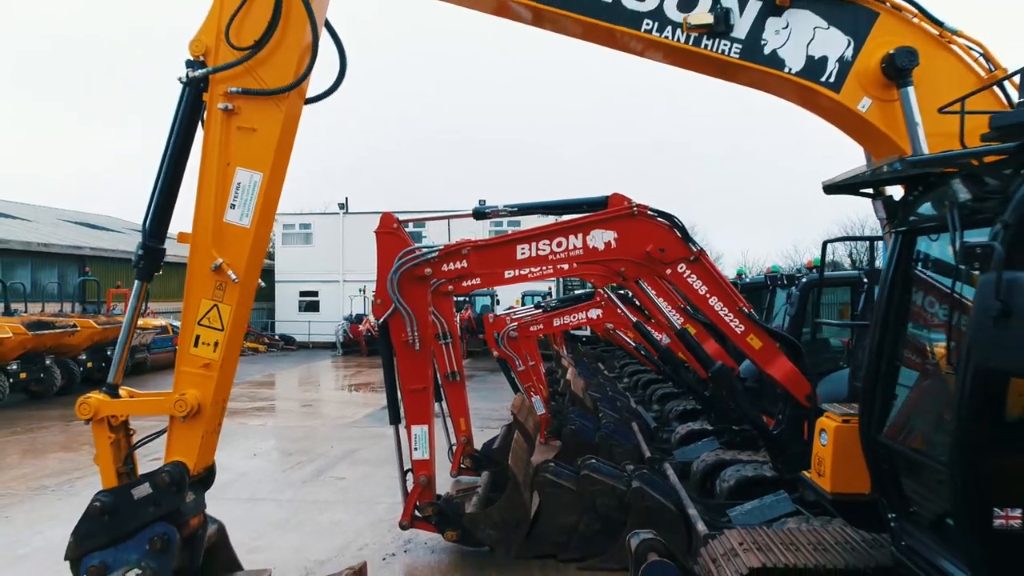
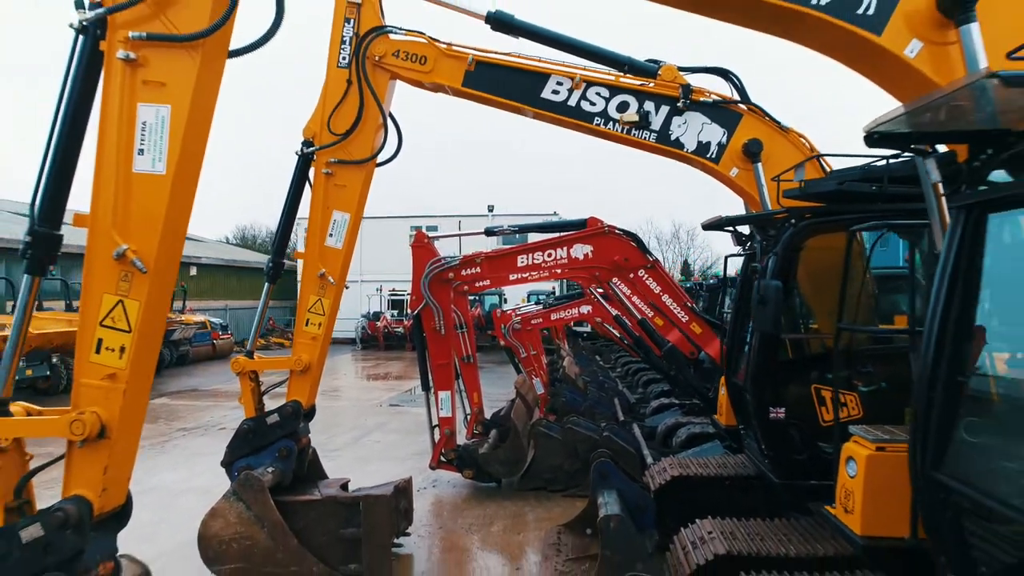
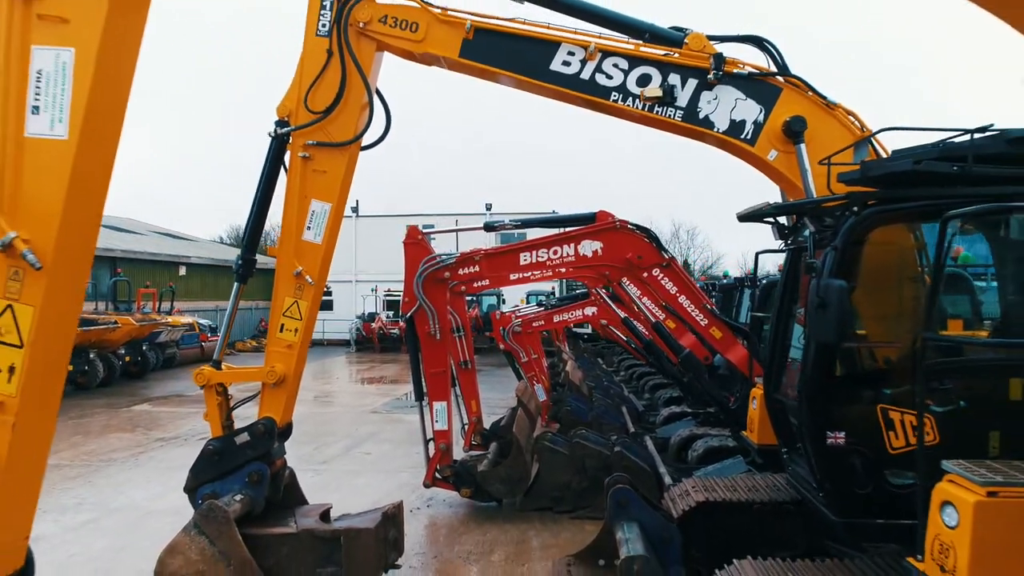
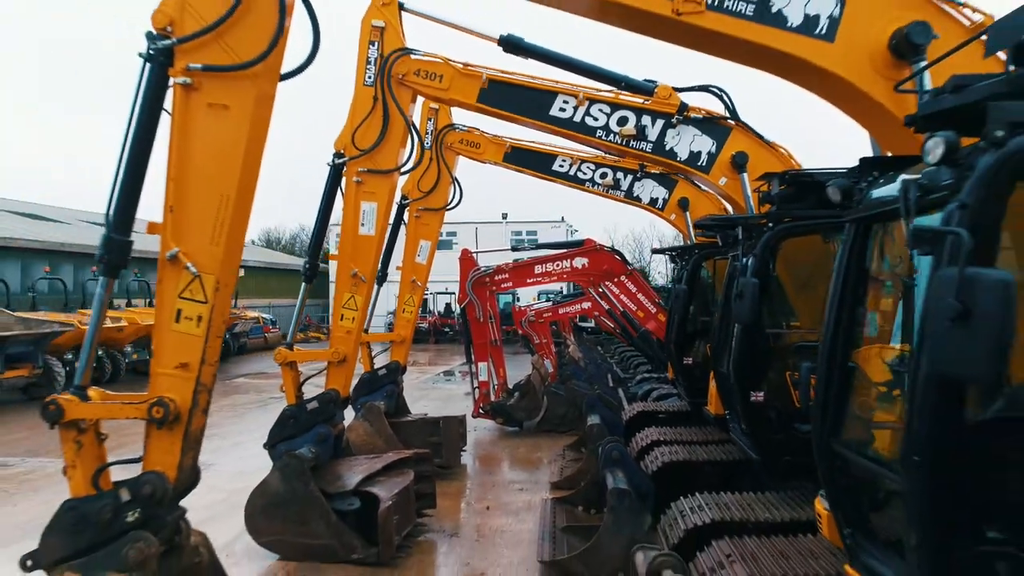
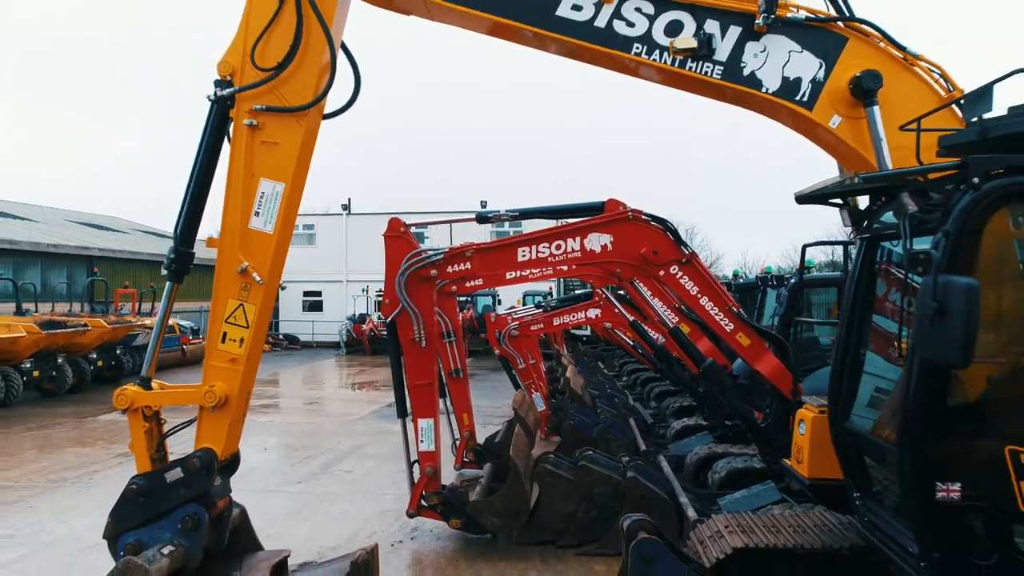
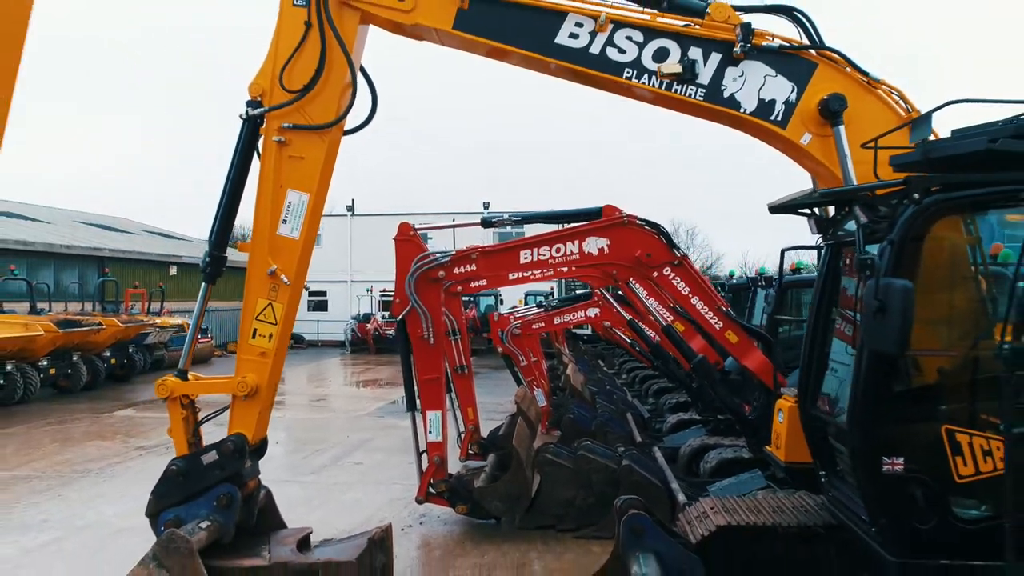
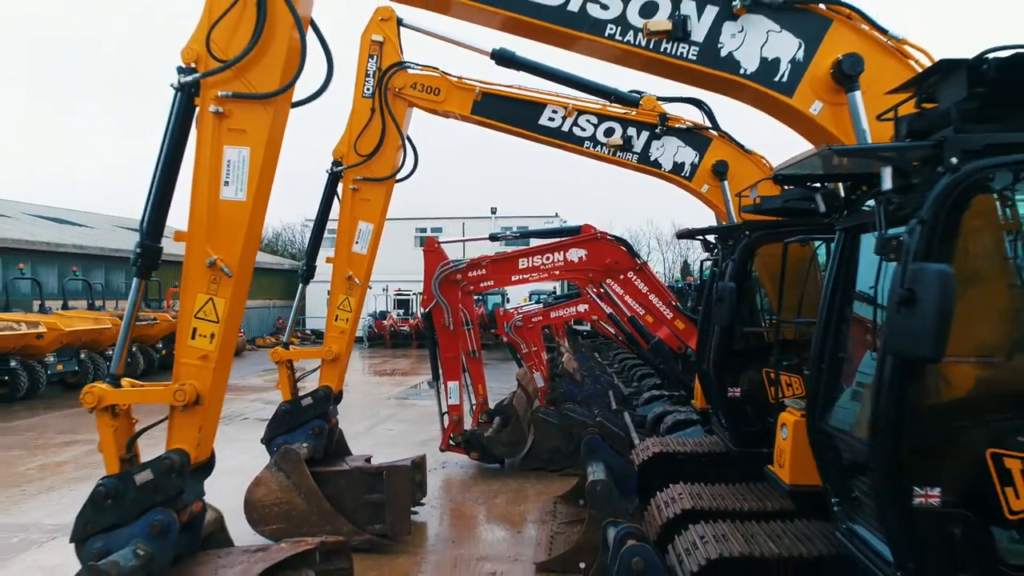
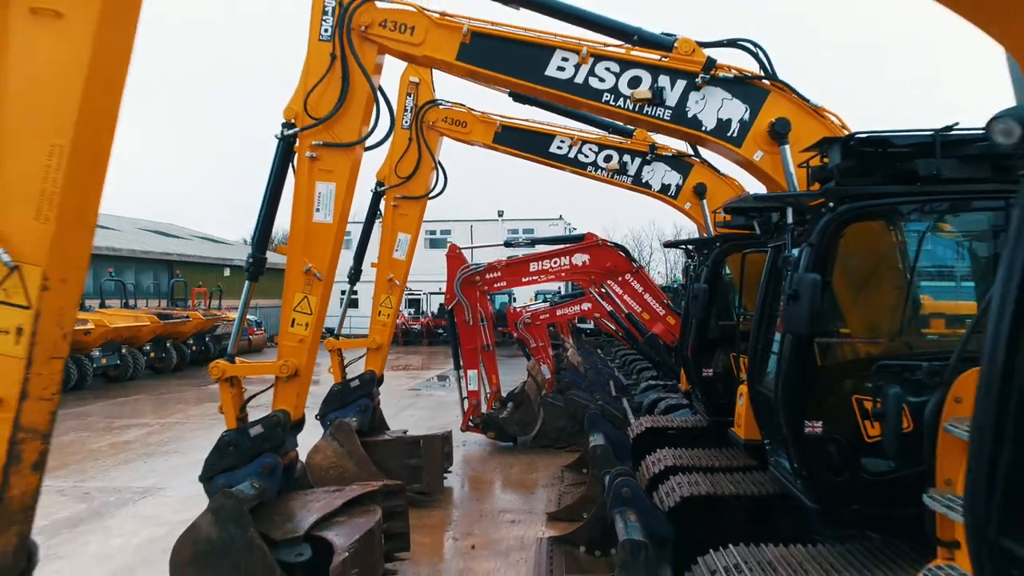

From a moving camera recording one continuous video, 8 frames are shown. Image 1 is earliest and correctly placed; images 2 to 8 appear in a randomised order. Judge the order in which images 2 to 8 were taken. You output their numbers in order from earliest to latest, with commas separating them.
5, 6, 3, 2, 7, 8, 4
